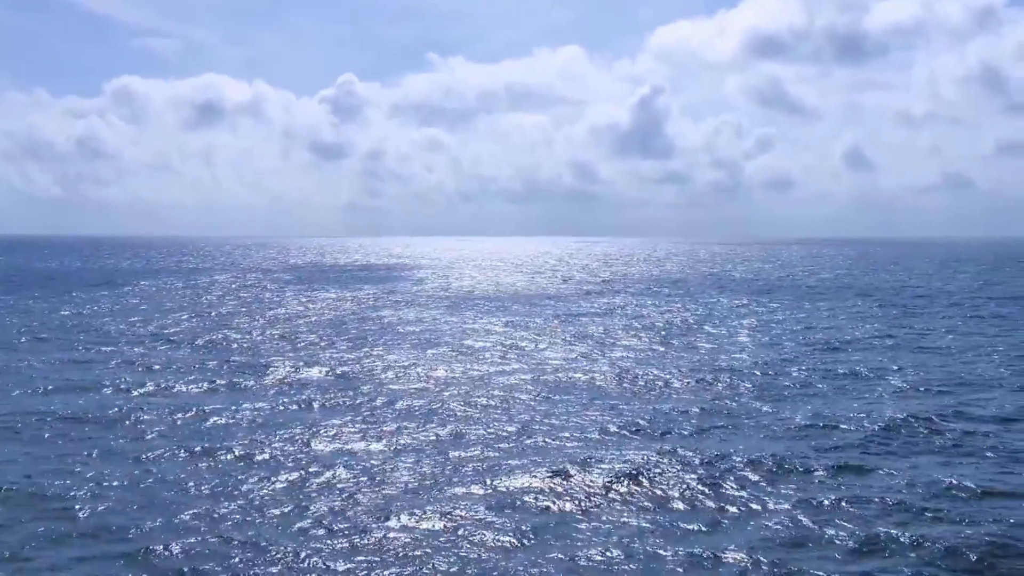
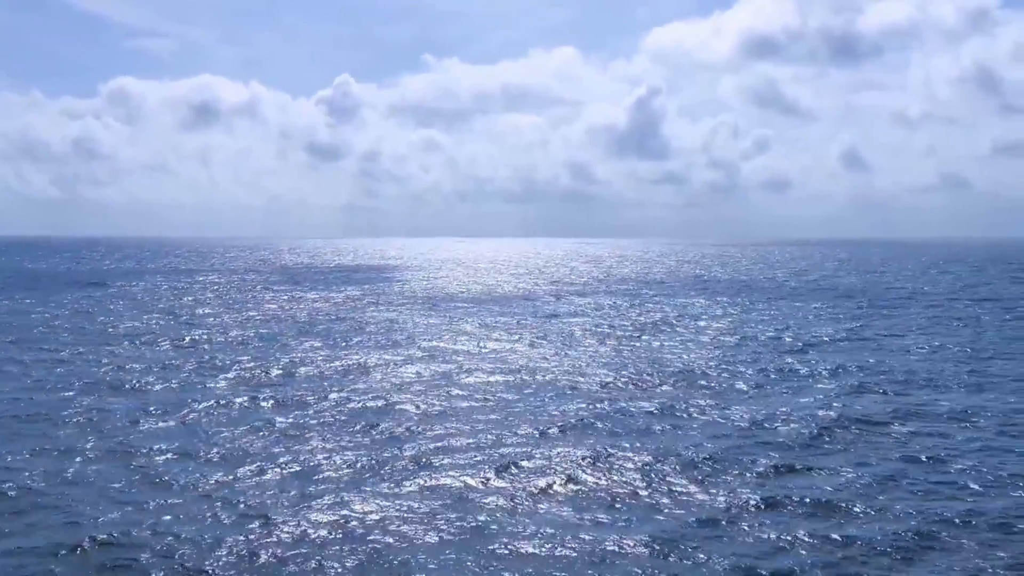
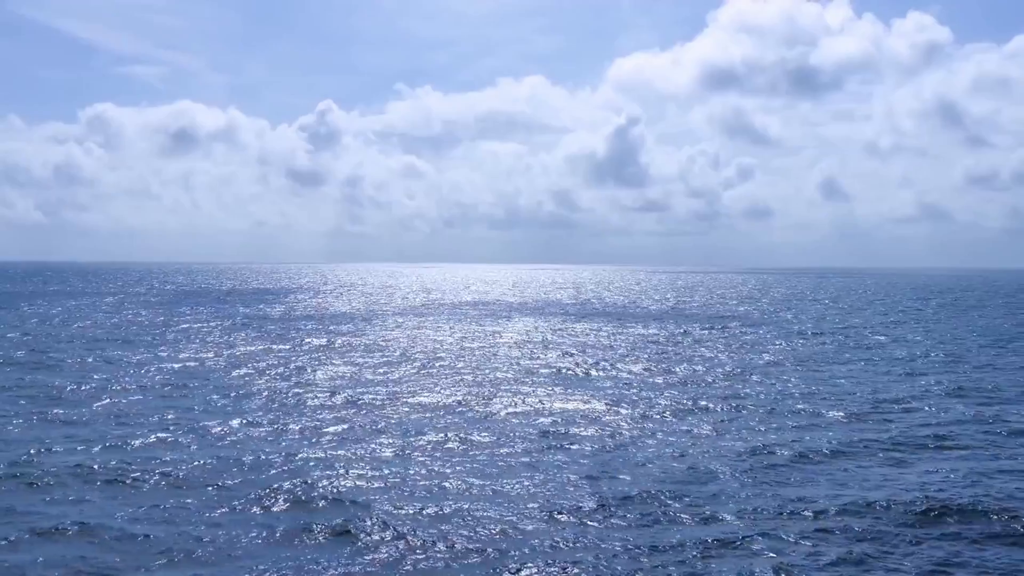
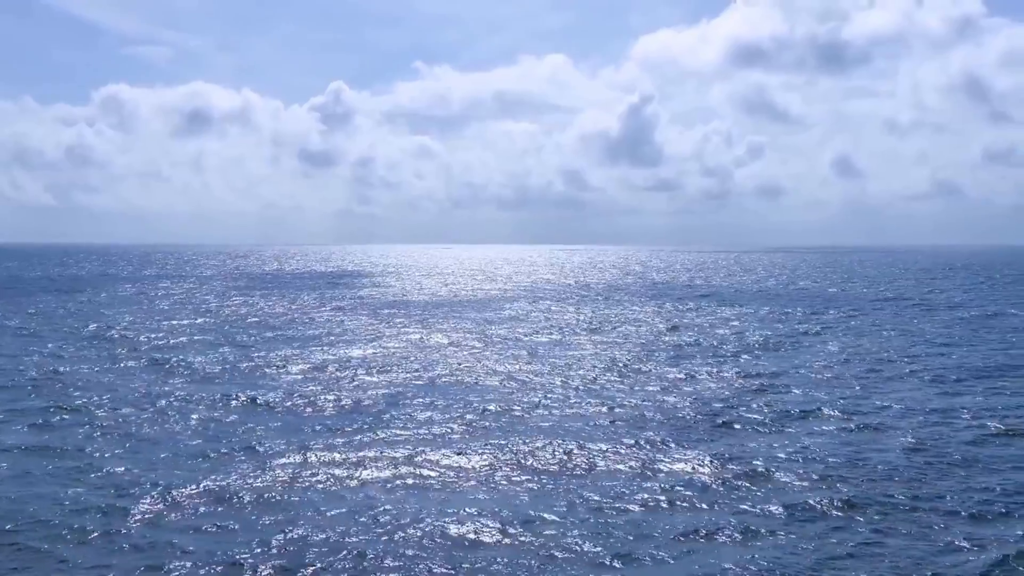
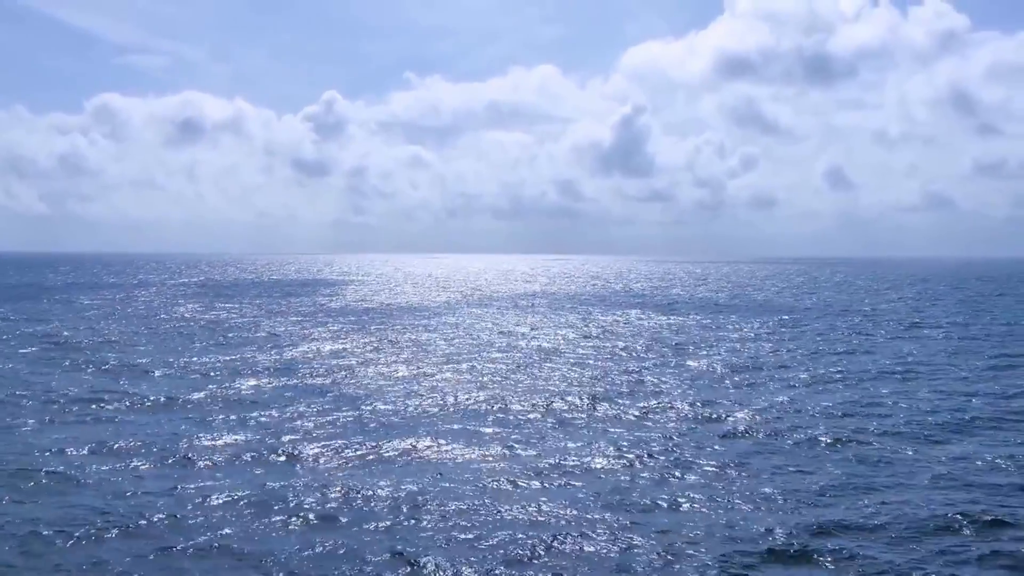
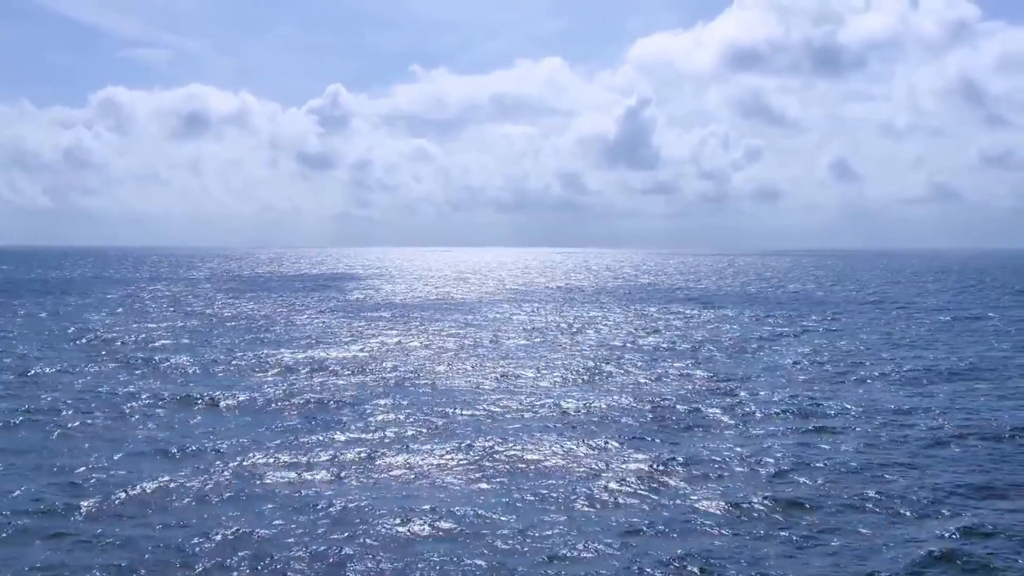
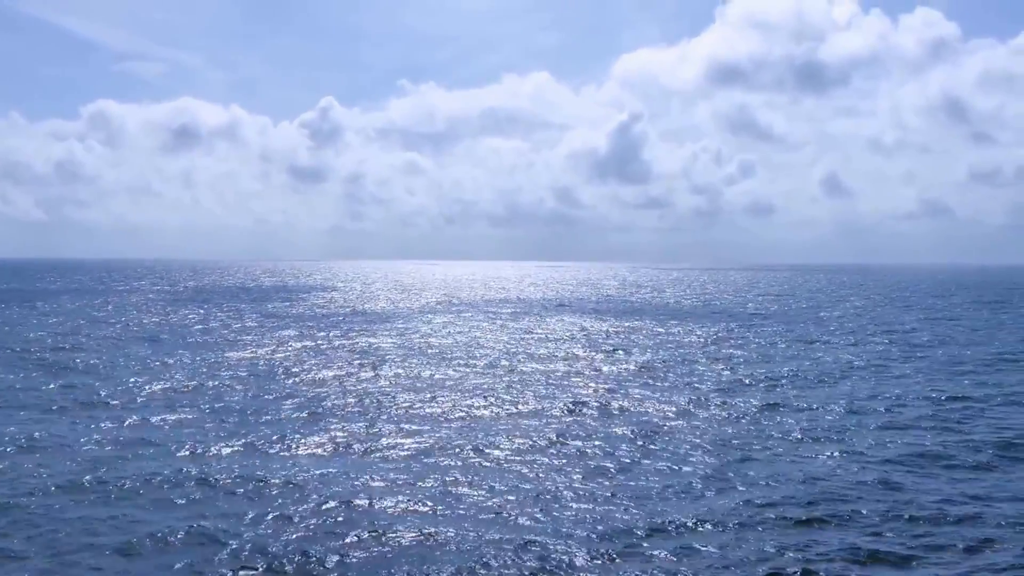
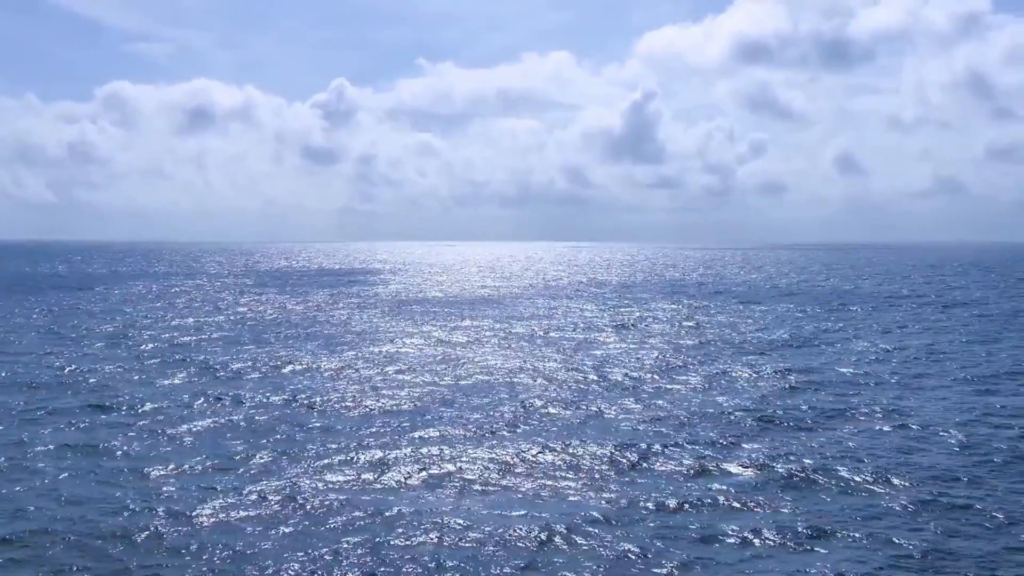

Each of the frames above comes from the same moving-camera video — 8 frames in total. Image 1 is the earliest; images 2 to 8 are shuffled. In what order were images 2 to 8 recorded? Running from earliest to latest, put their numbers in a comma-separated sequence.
2, 8, 4, 6, 5, 7, 3
